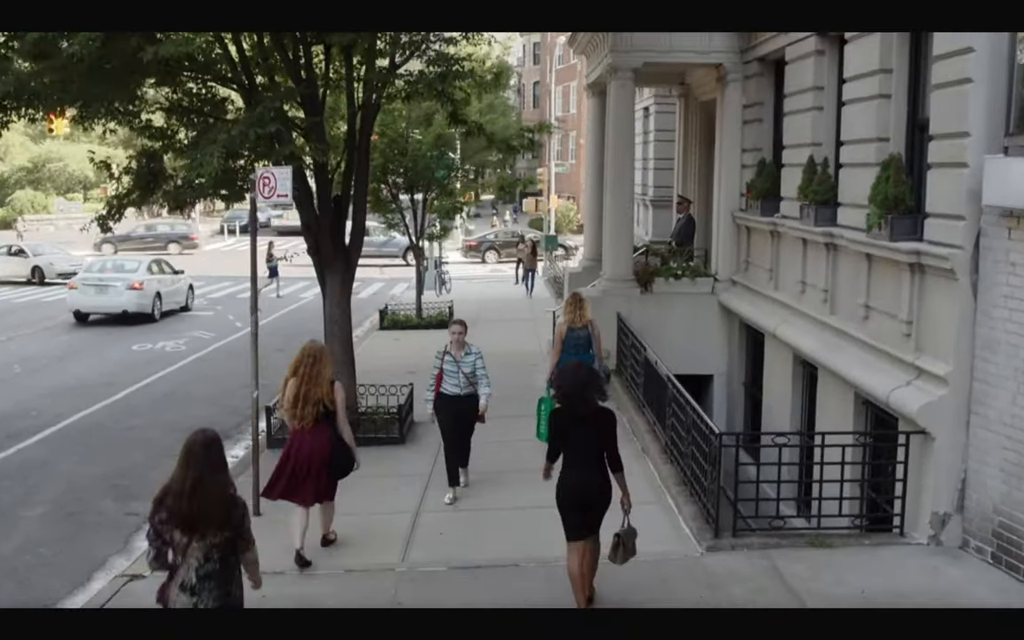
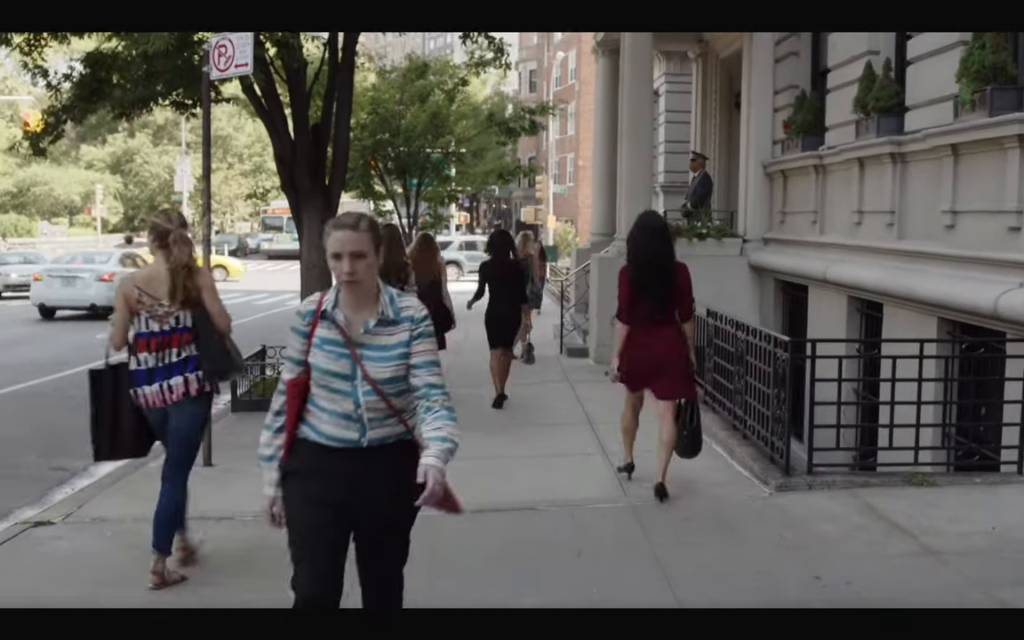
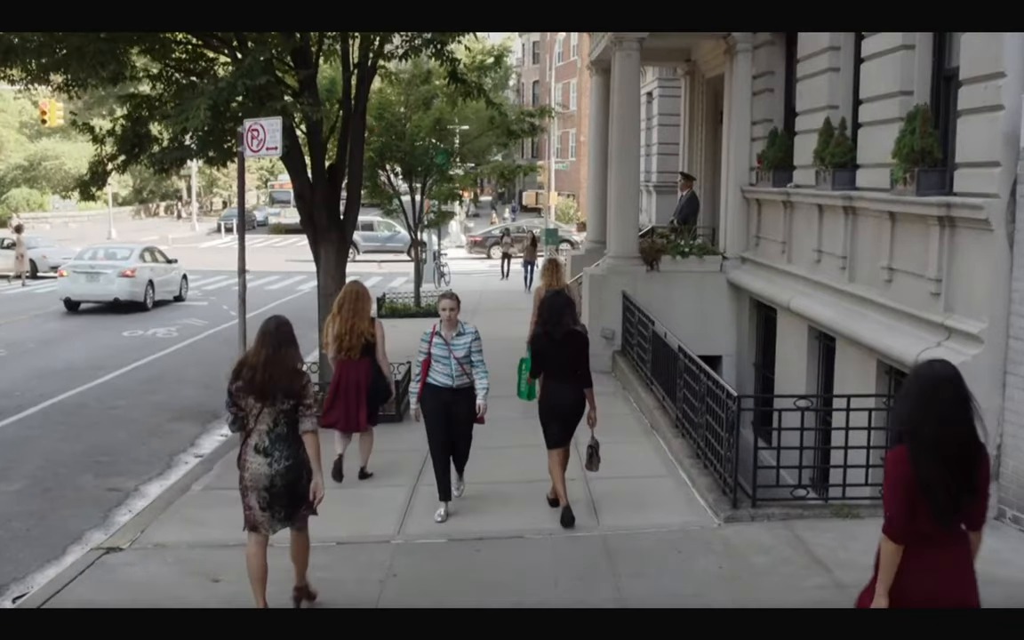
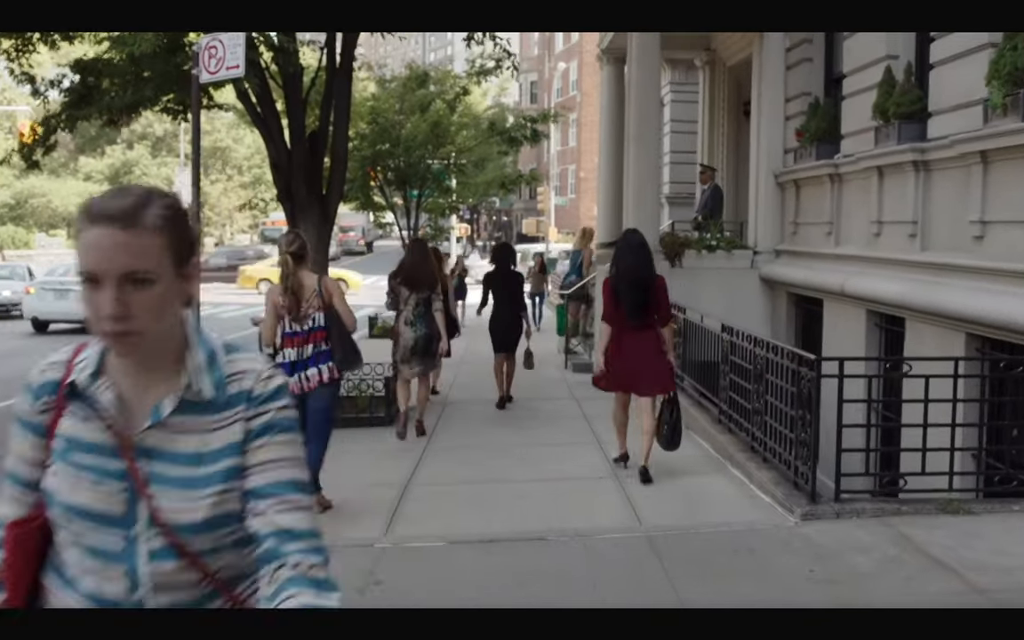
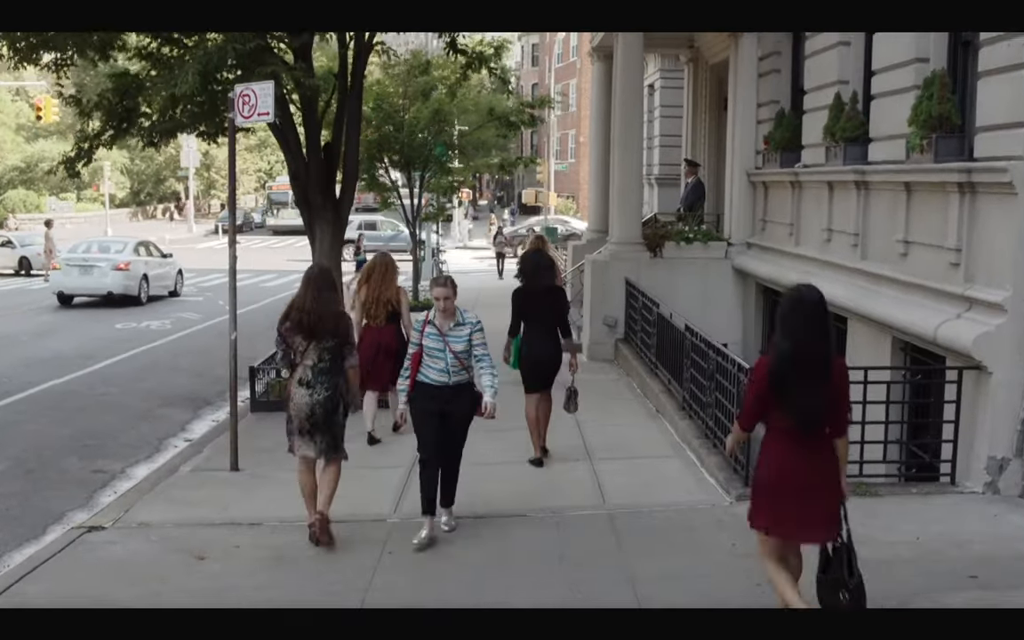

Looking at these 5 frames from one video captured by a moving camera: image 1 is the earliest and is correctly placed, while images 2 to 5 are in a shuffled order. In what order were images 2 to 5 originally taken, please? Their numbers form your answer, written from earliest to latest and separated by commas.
3, 5, 2, 4
